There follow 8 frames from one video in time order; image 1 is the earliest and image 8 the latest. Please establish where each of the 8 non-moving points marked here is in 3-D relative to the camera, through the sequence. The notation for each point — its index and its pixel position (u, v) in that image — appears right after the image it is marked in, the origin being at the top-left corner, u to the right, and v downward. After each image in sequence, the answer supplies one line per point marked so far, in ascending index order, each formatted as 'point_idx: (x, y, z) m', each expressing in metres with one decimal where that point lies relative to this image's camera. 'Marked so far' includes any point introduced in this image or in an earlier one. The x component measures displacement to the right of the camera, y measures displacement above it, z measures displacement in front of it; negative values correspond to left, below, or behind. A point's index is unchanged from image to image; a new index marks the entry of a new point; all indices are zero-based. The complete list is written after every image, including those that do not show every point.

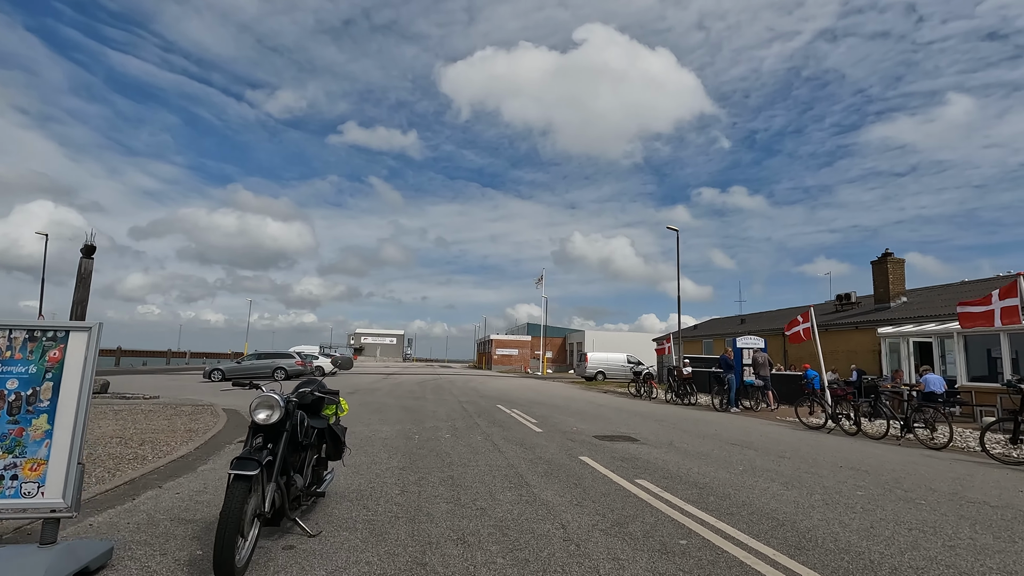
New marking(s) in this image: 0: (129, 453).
0: (-5.7, -2.5, +8.1) m
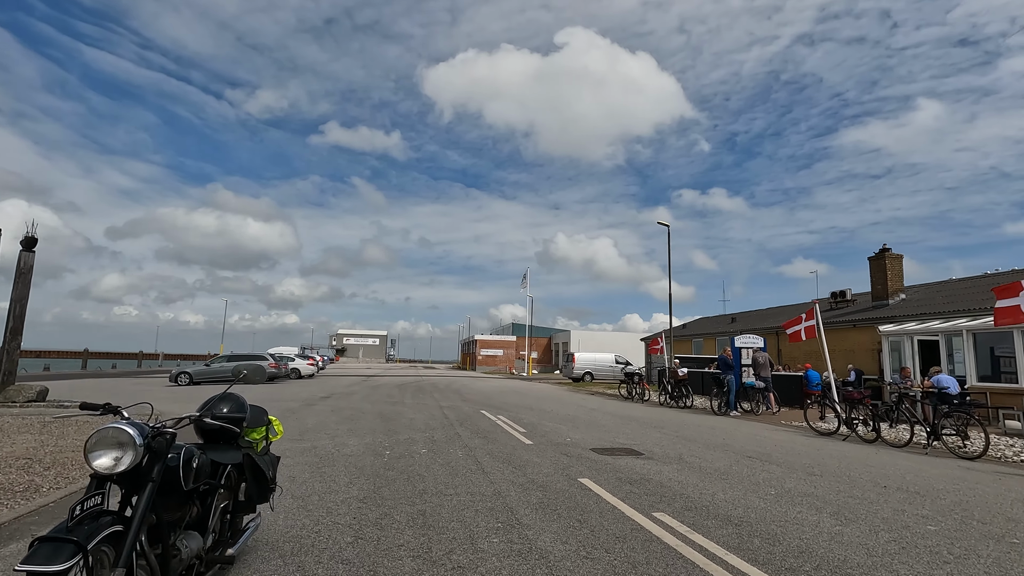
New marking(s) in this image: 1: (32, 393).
0: (-5.9, -2.3, +6.5) m
1: (-13.3, -2.9, +14.9) m
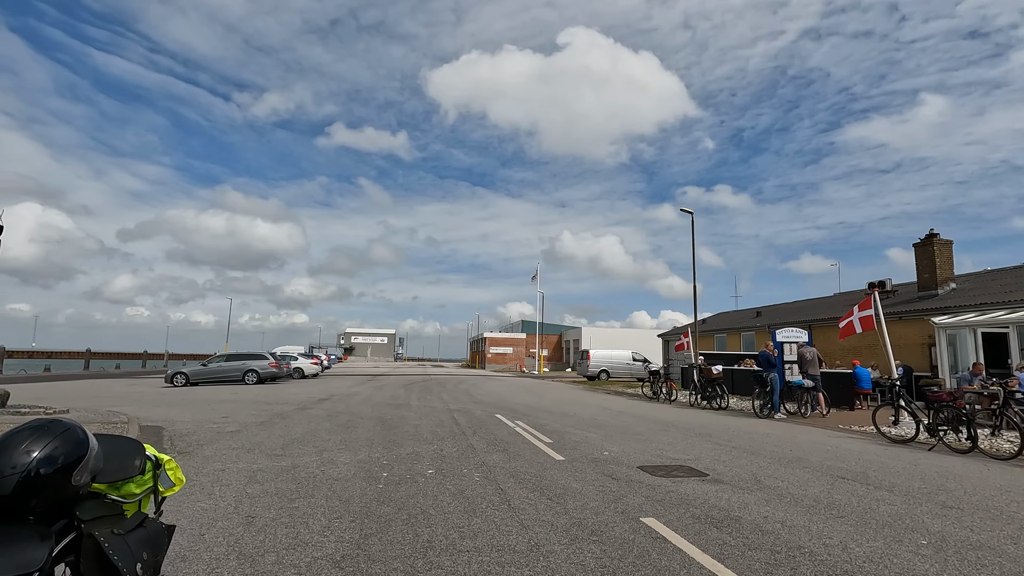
0: (-5.5, -2.1, +4.7) m
1: (-12.8, -2.7, +13.2) m
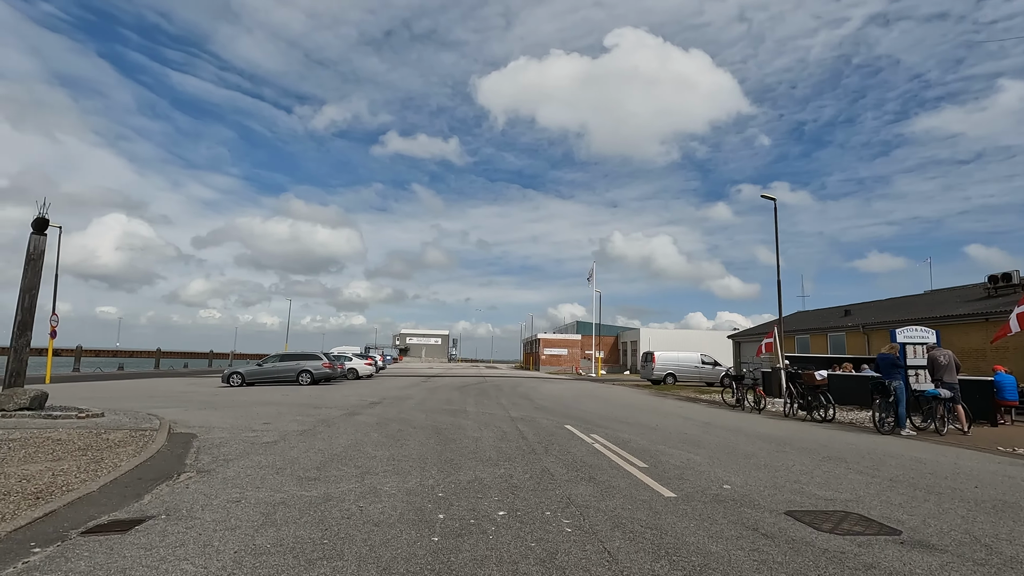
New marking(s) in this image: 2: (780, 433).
0: (-4.8, -1.9, +3.2) m
1: (-11.2, -2.6, +12.4) m
2: (+6.3, -3.4, +12.6) m
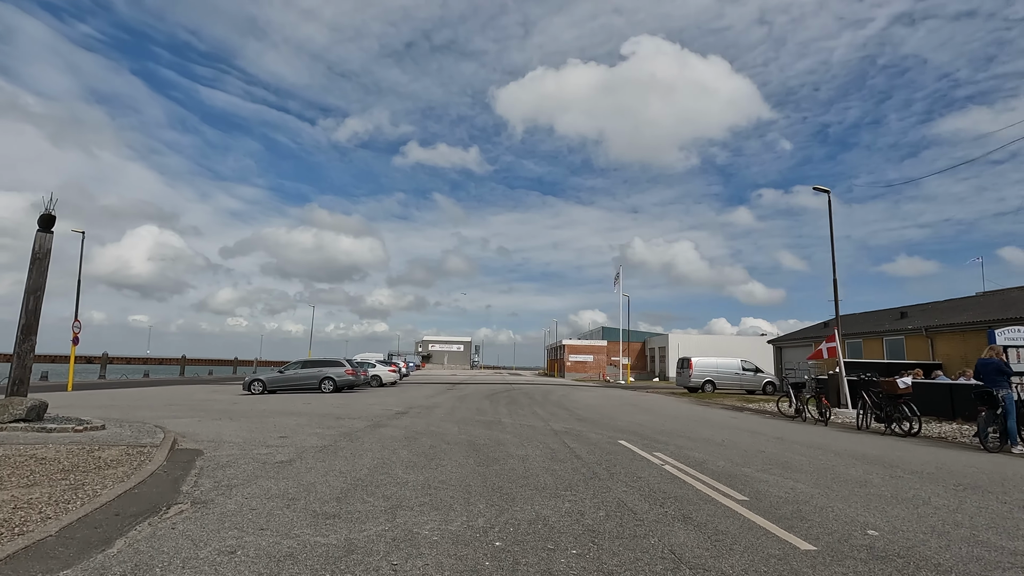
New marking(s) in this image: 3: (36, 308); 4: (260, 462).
0: (-4.2, -1.7, +1.8) m
1: (-10.3, -2.5, +11.3) m
2: (+7.2, -3.3, +10.7) m
3: (-12.4, -0.5, +14.0) m
4: (-4.0, -2.8, +8.6) m
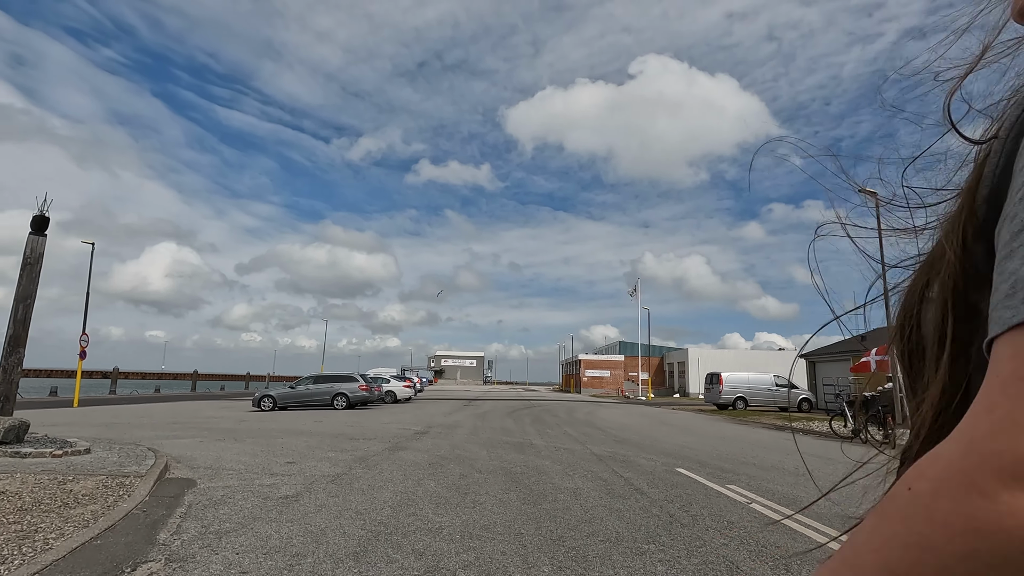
0: (-3.7, -1.5, +0.4) m
1: (-9.5, -2.6, +10.0) m
2: (+7.9, -3.3, +9.0) m
3: (-11.6, -0.7, +12.9) m
4: (-3.3, -2.8, +7.1) m
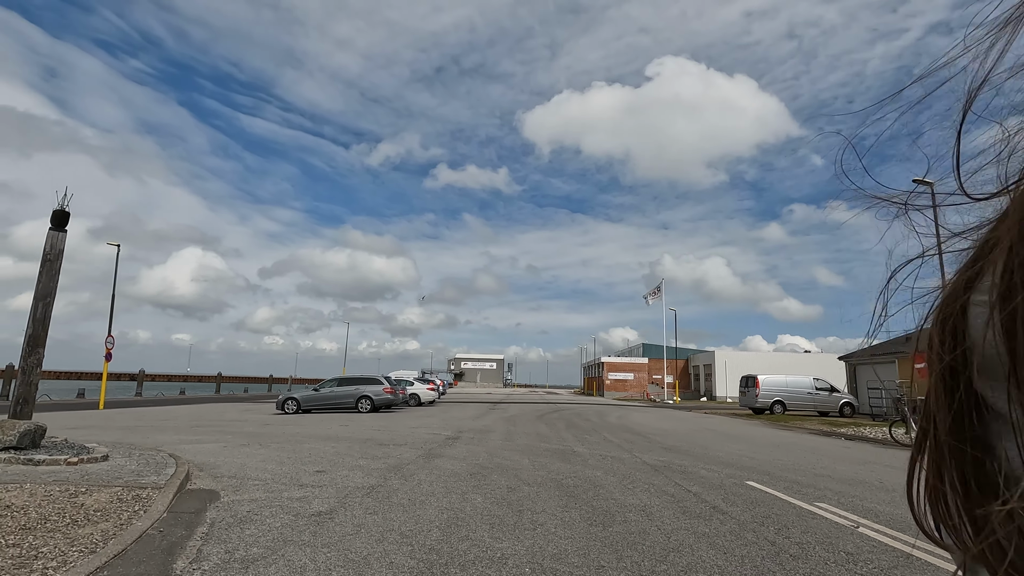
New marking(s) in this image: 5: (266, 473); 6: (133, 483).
0: (-3.2, -1.4, -0.3) m
1: (-8.7, -2.6, +9.4) m
2: (+8.7, -3.1, +7.8) m
3: (-10.7, -0.6, +12.3) m
4: (-2.6, -2.6, +6.3) m
5: (-4.1, -3.1, +8.9) m
6: (-5.2, -2.7, +7.4) m
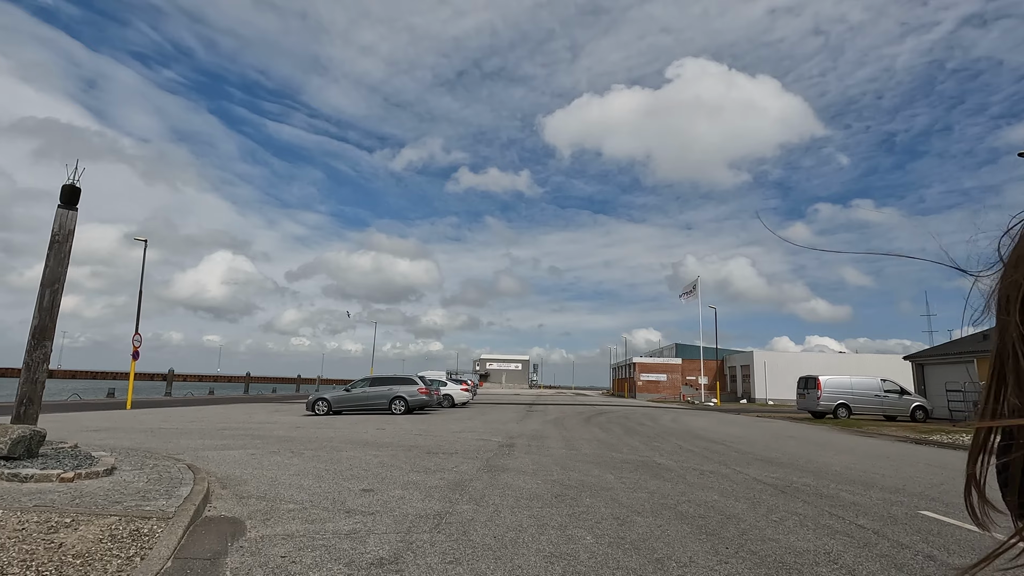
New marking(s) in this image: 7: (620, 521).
0: (-2.3, -1.0, -2.1) m
1: (-7.4, -2.2, +7.8) m
2: (+10.0, -2.7, +5.6) m
3: (-9.3, -0.3, +10.9) m
4: (-1.4, -2.3, +4.5) m
5: (-2.8, -2.7, +7.2) m
6: (-4.0, -2.3, +5.7) m
7: (+1.2, -2.6, +6.0) m
